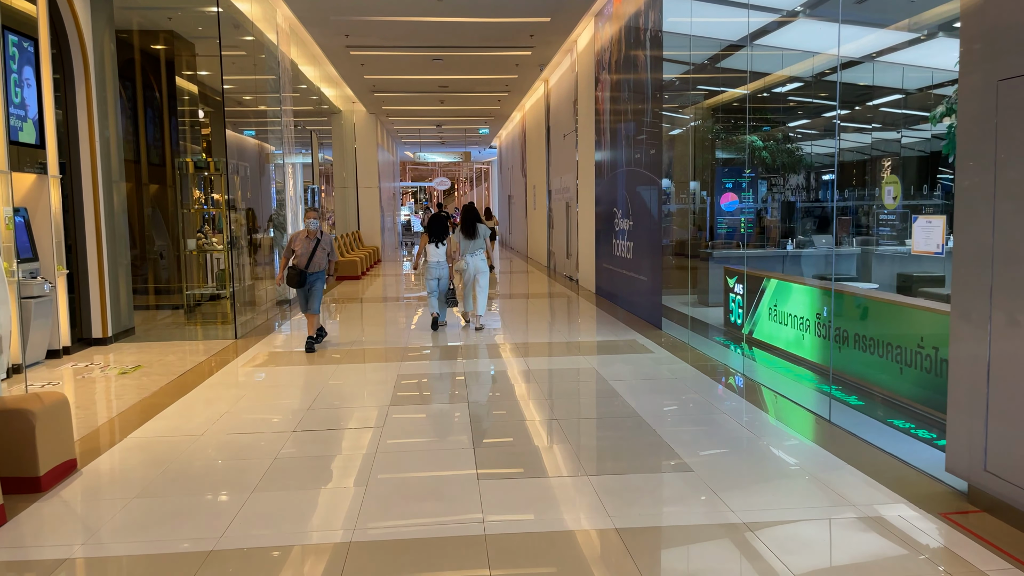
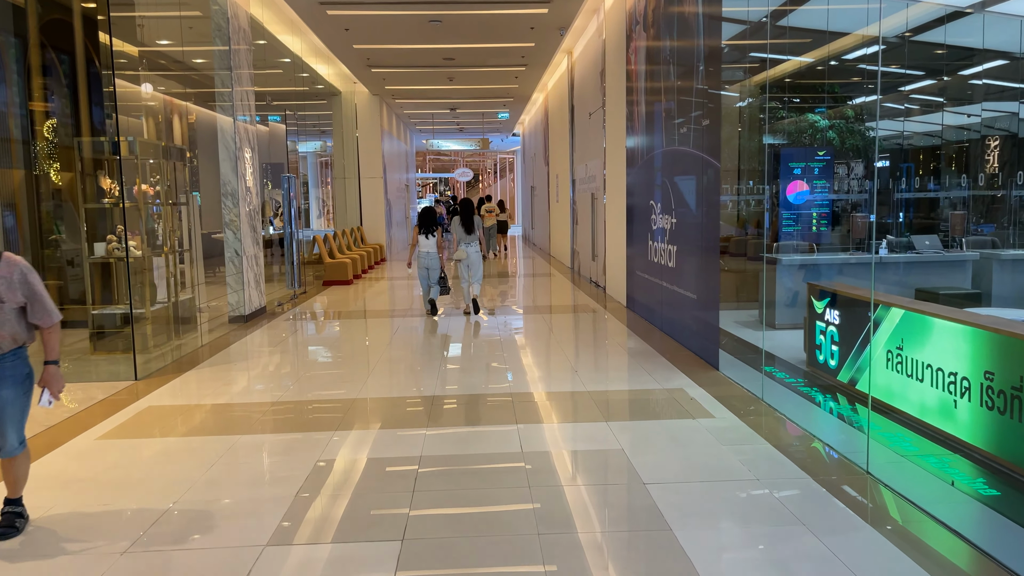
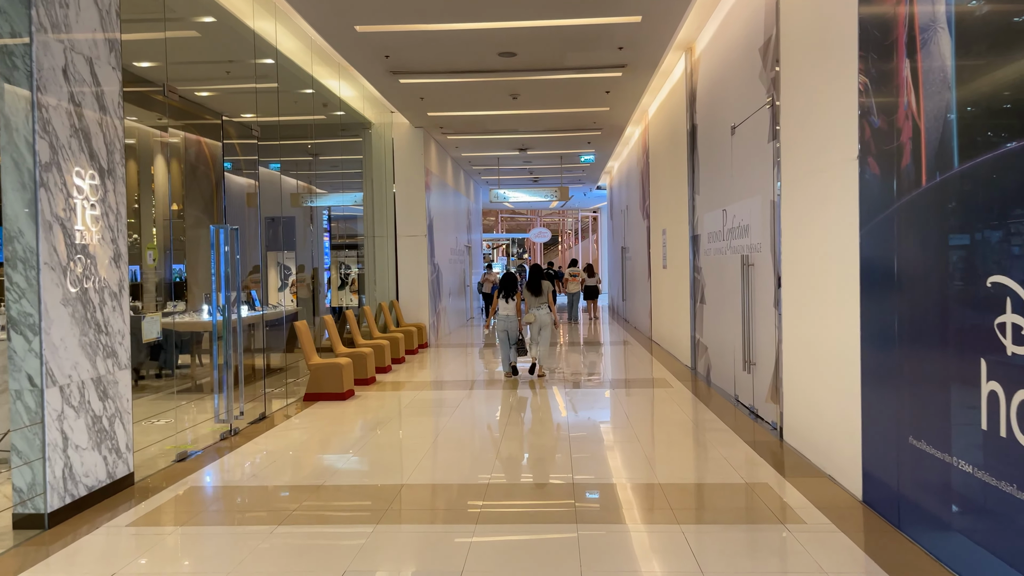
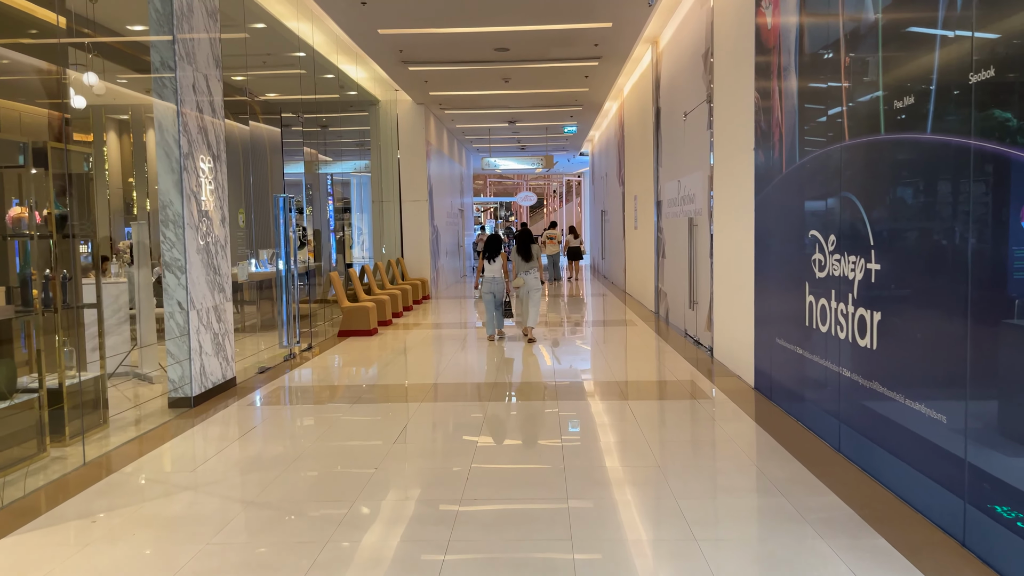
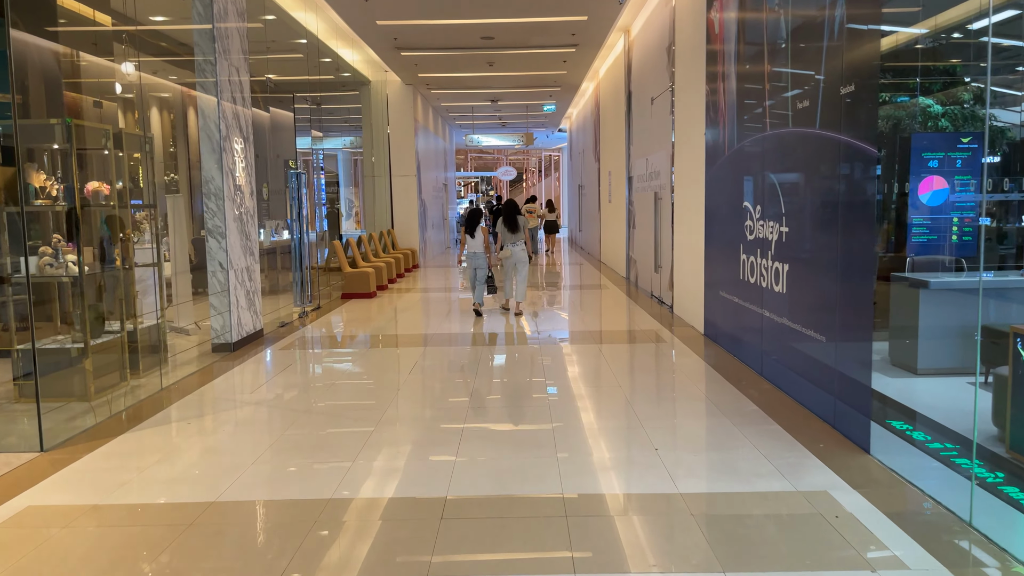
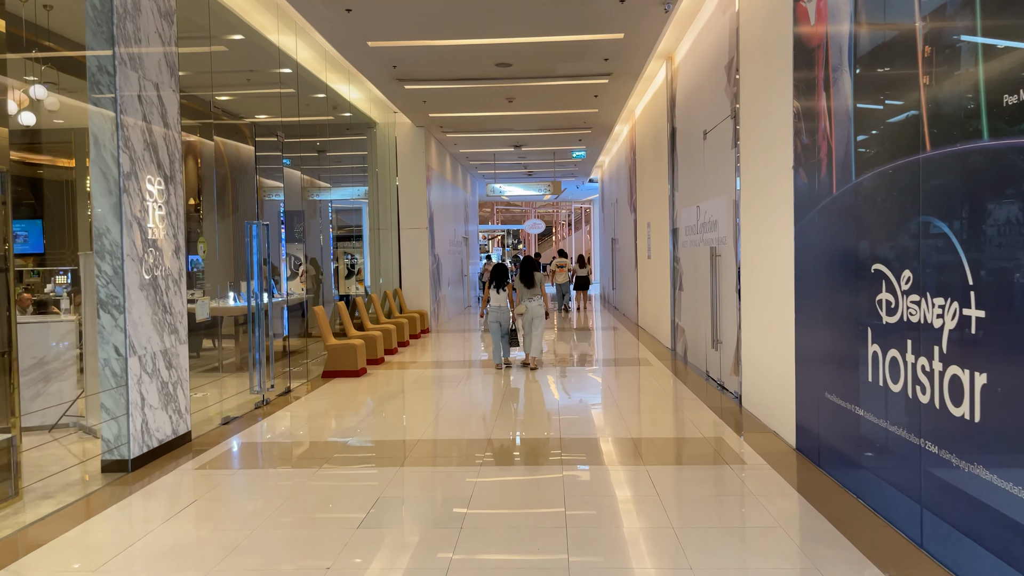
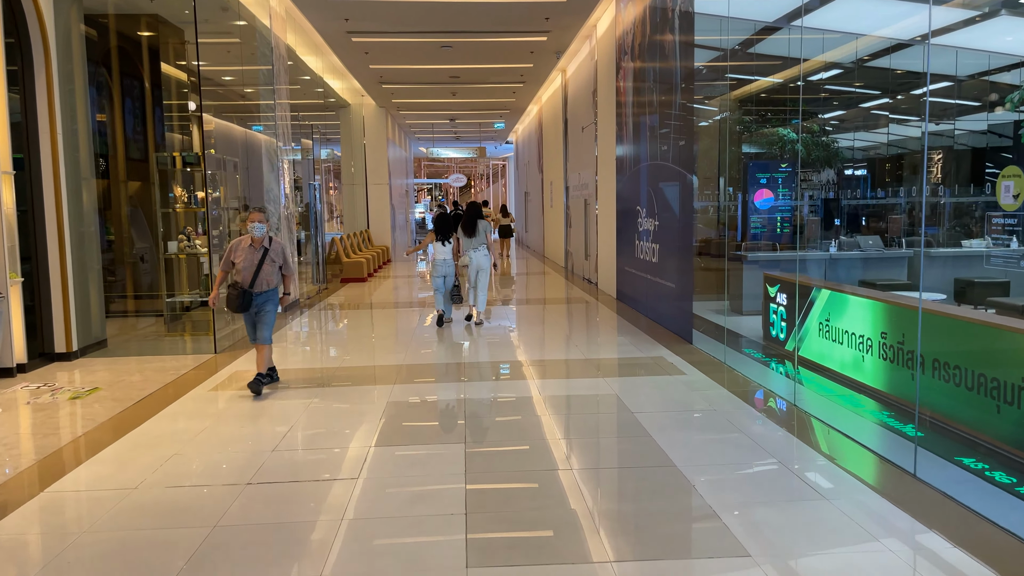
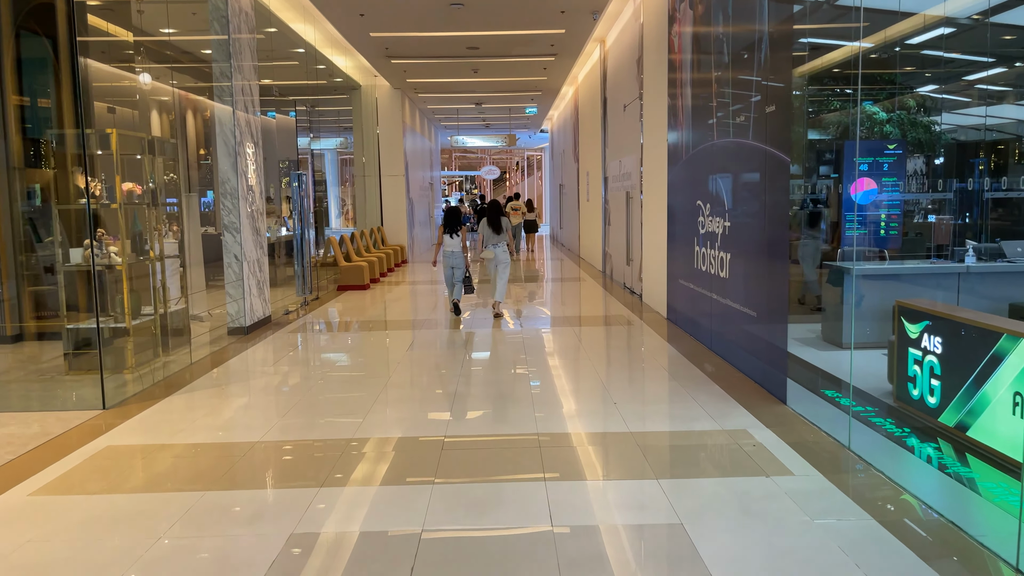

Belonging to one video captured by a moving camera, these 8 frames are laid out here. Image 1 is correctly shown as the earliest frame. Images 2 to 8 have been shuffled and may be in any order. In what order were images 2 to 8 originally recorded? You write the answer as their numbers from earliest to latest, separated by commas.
7, 2, 8, 5, 4, 6, 3
